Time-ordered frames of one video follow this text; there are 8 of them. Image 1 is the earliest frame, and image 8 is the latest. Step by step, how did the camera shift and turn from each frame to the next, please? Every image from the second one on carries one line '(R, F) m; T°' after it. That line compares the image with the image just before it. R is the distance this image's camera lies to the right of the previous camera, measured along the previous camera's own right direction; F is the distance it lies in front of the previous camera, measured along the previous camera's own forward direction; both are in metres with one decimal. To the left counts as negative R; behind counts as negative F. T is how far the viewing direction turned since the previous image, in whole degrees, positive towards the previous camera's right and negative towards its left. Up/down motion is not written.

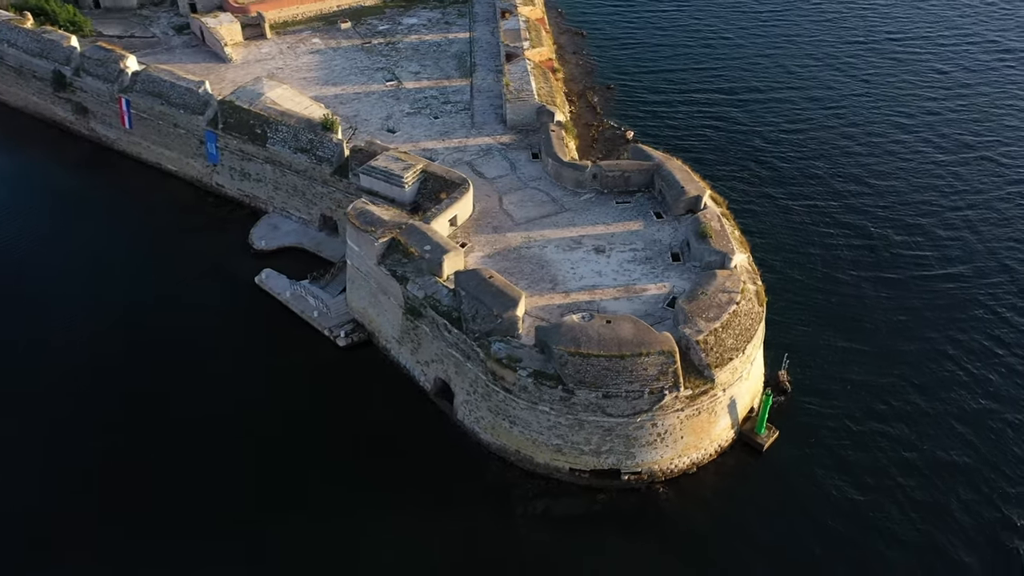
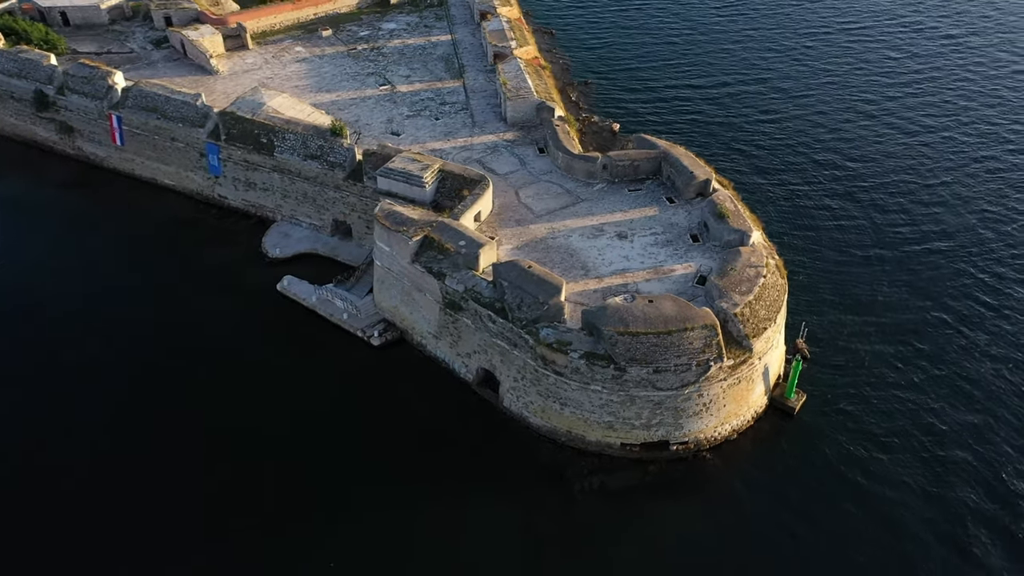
(-3.0, -0.7) m; +4°
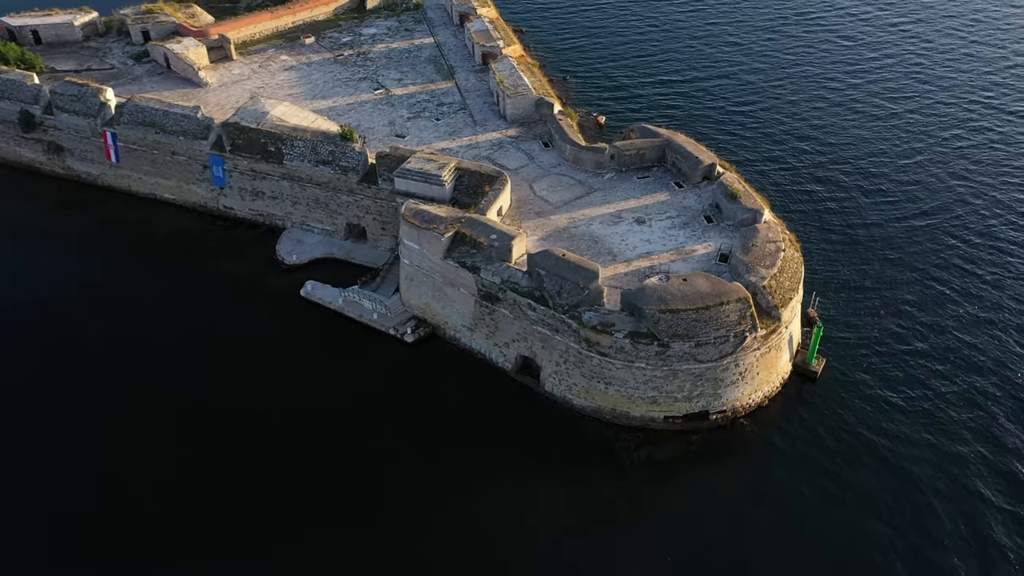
(-2.9, -0.7) m; +4°
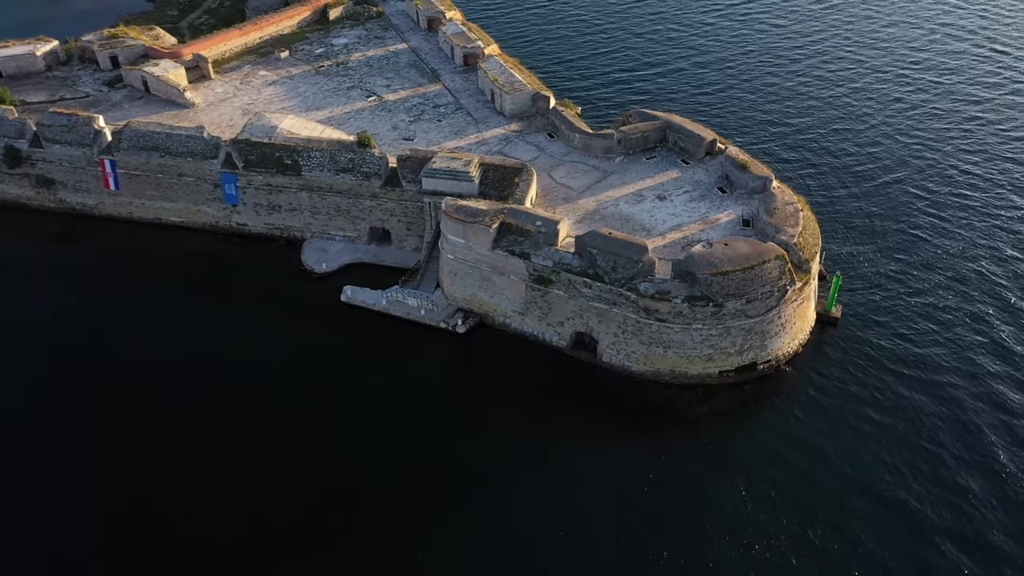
(-4.8, -1.1) m; +7°
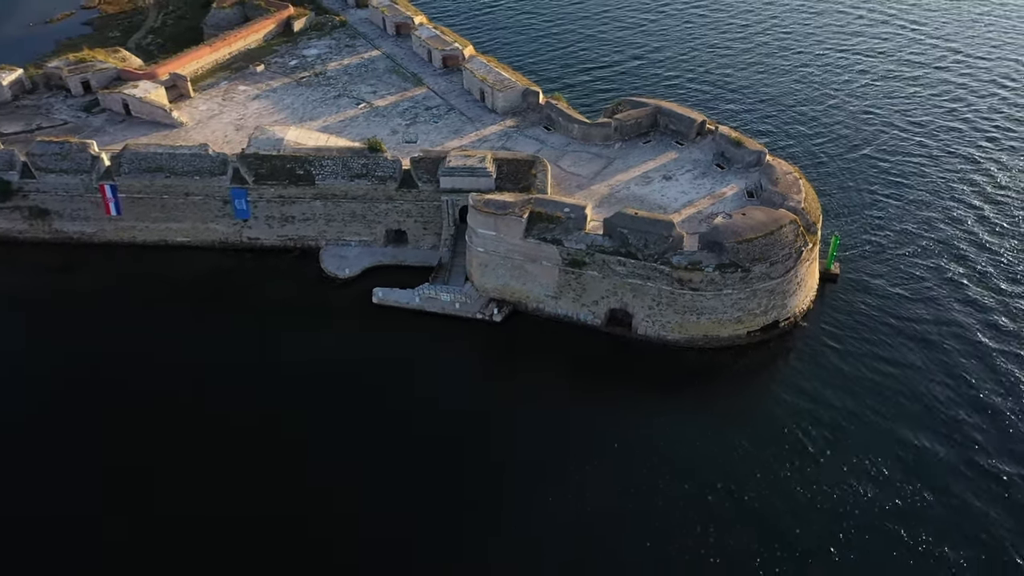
(-4.3, -1.0) m; +6°
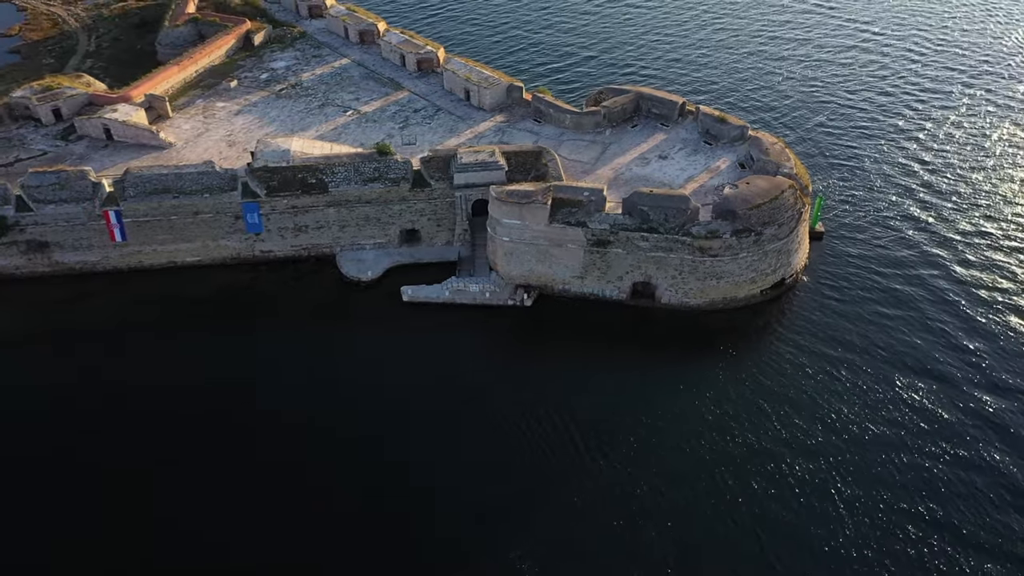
(-4.7, -1.1) m; +7°
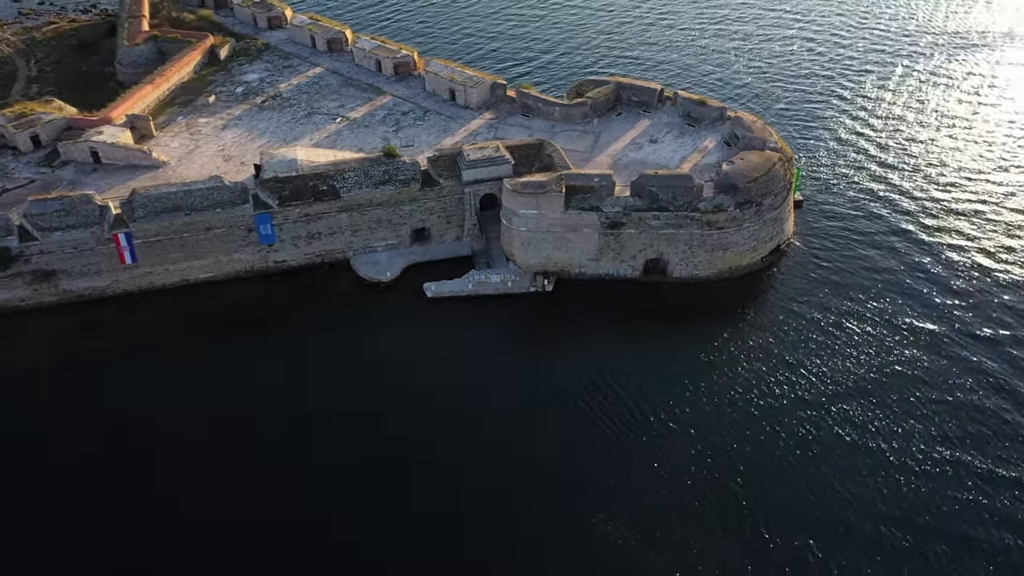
(-4.2, -1.1) m; +6°
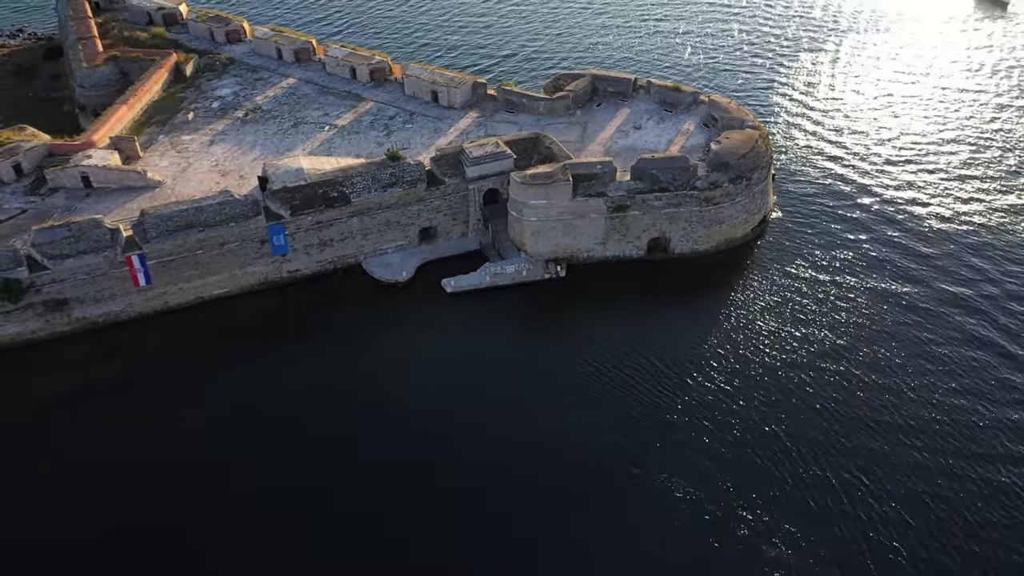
(-4.2, -1.1) m; +6°
